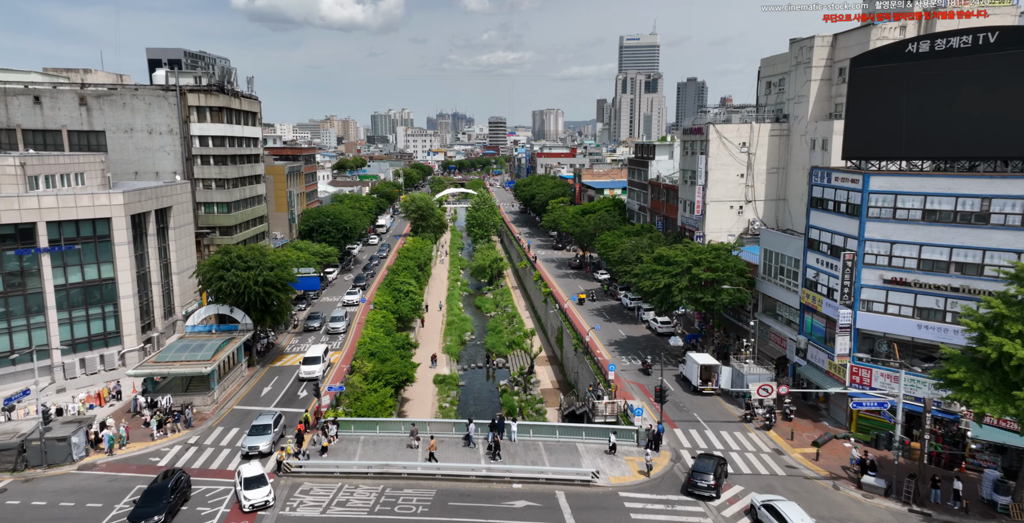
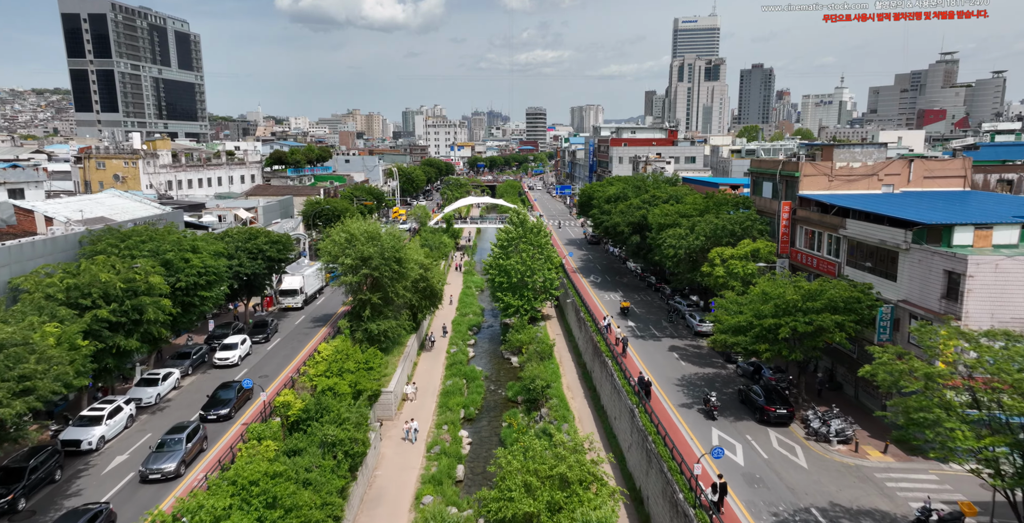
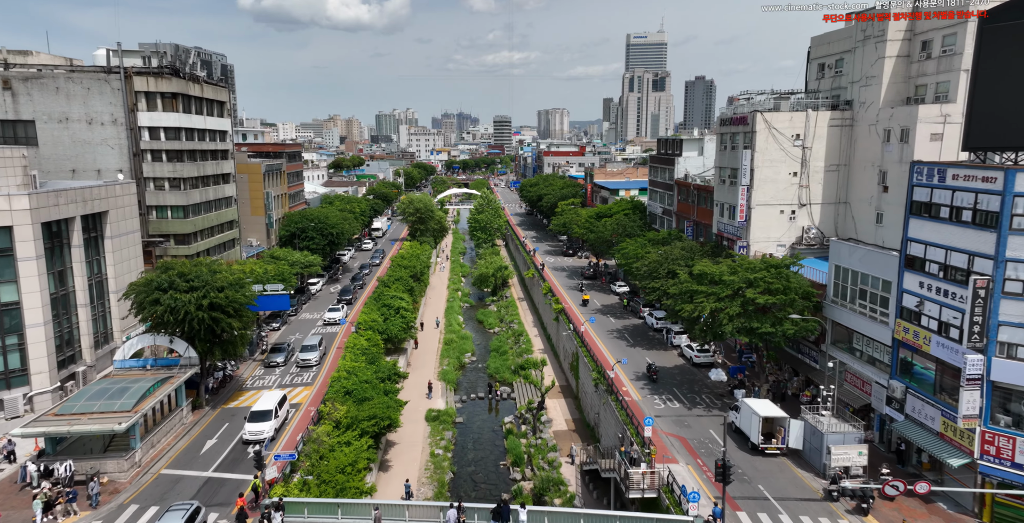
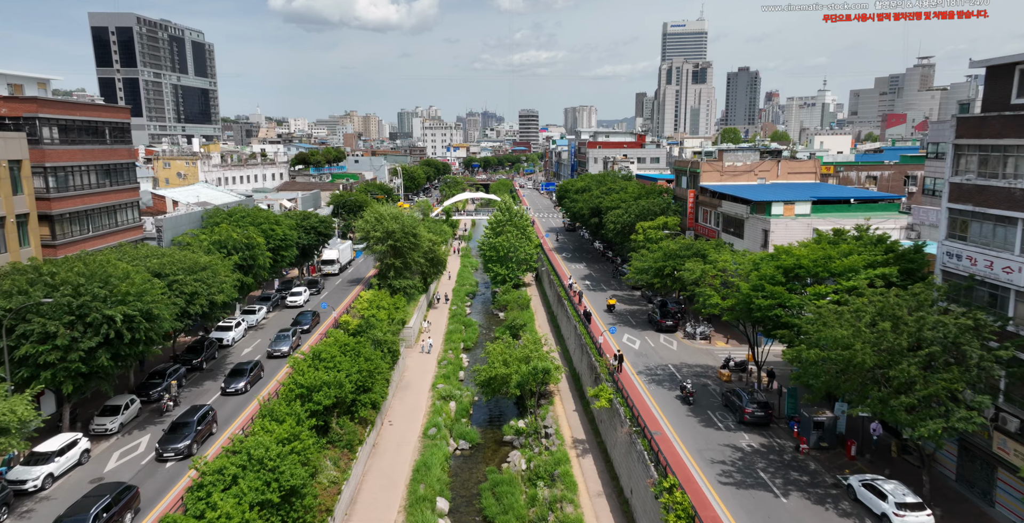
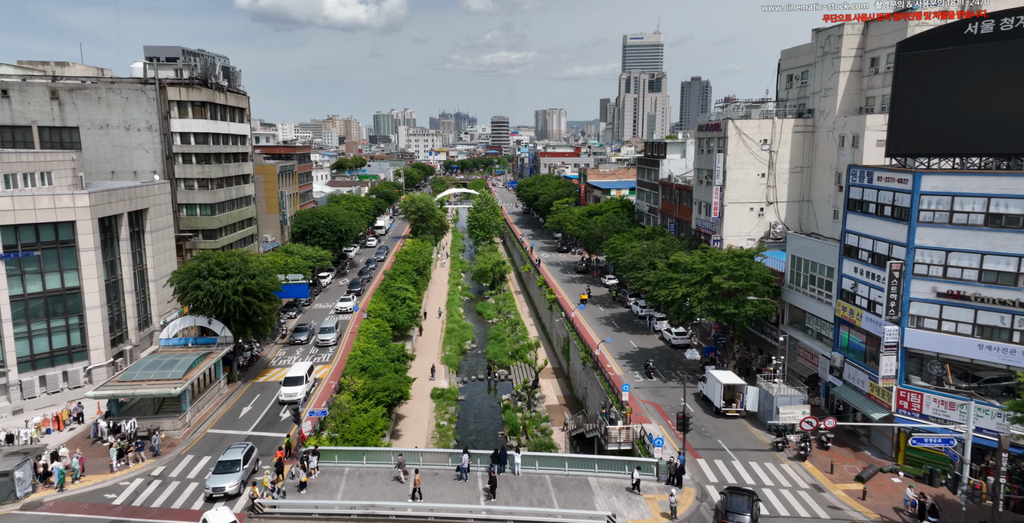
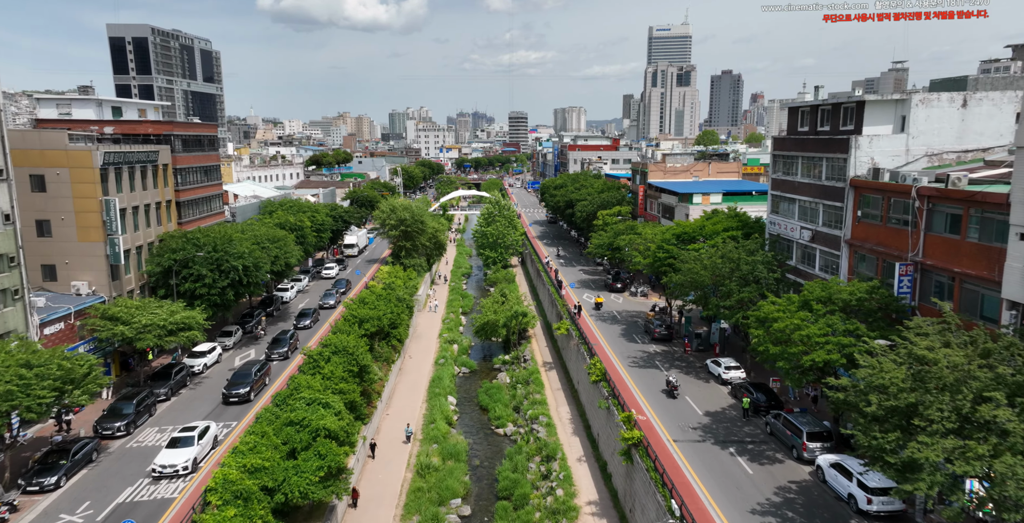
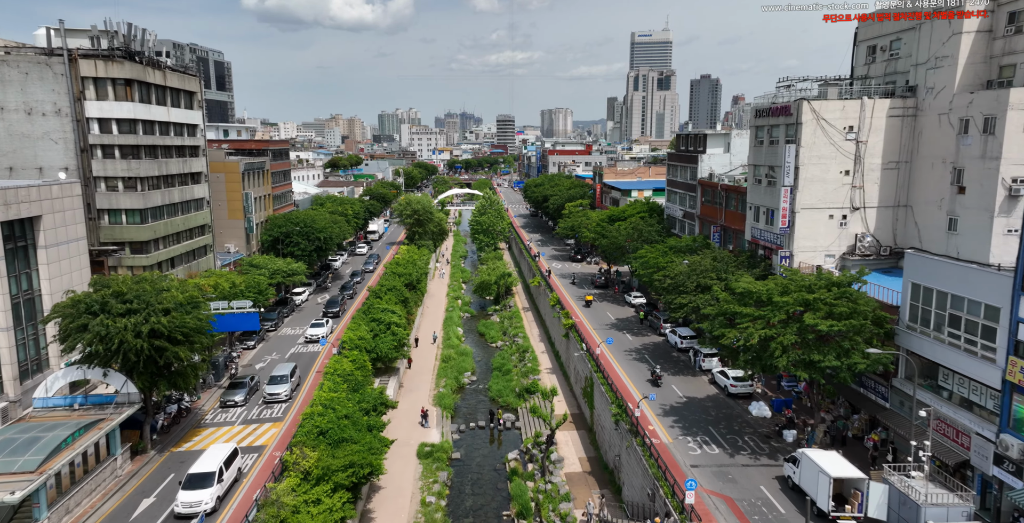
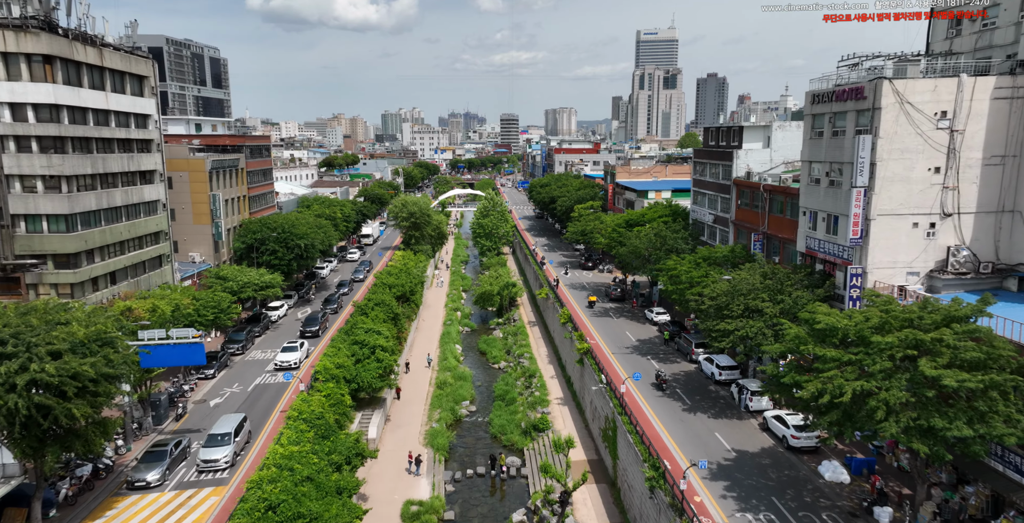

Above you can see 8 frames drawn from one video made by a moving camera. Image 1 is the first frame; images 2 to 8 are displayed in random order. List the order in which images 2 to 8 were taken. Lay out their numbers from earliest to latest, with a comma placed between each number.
5, 3, 7, 8, 6, 4, 2
